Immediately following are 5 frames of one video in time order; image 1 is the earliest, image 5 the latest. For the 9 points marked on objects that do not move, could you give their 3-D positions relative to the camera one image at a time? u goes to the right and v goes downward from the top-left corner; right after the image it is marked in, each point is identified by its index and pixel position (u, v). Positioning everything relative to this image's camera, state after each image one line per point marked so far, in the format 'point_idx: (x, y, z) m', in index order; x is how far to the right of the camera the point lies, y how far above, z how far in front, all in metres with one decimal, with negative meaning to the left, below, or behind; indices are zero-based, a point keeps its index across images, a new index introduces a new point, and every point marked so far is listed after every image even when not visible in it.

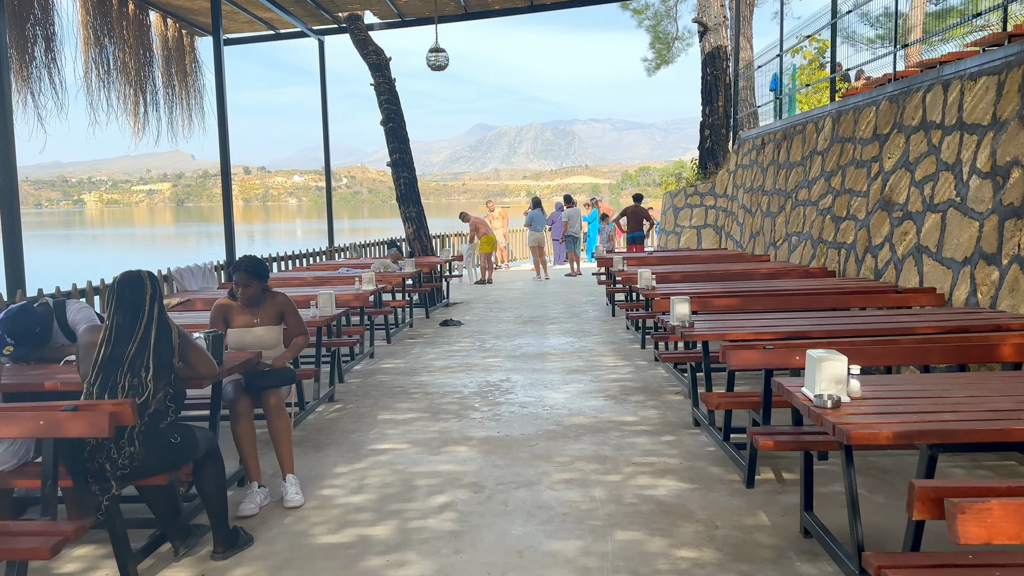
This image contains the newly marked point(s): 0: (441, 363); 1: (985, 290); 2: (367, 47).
0: (-0.7, -0.8, +8.0) m
1: (+3.2, 0.0, +5.3) m
2: (-2.3, +3.8, +12.3) m
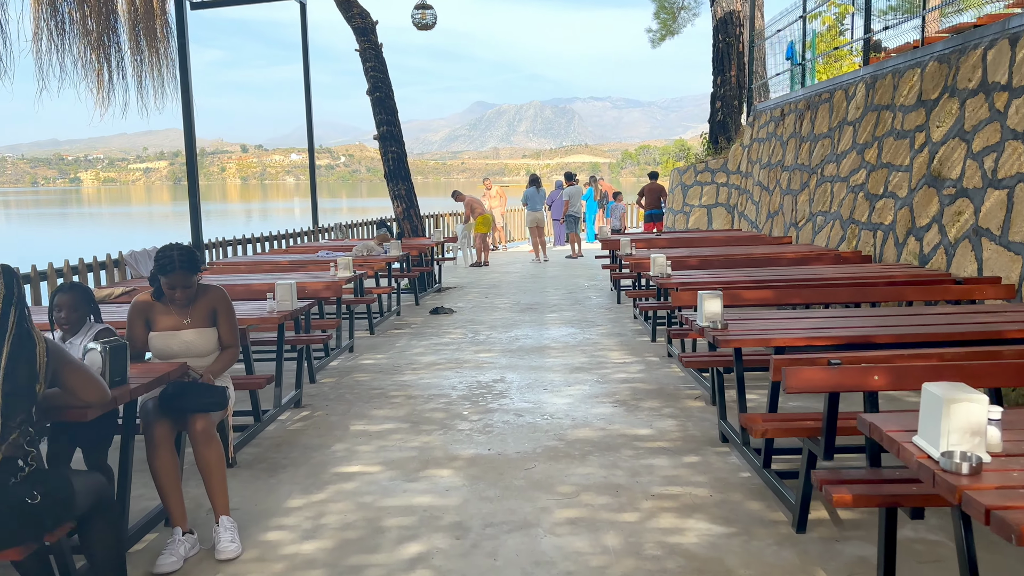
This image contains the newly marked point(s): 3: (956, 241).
0: (-0.8, -0.6, +7.1) m
1: (+3.2, 0.0, +4.4) m
2: (-2.4, +4.1, +11.4) m
3: (+3.3, +0.4, +5.8) m
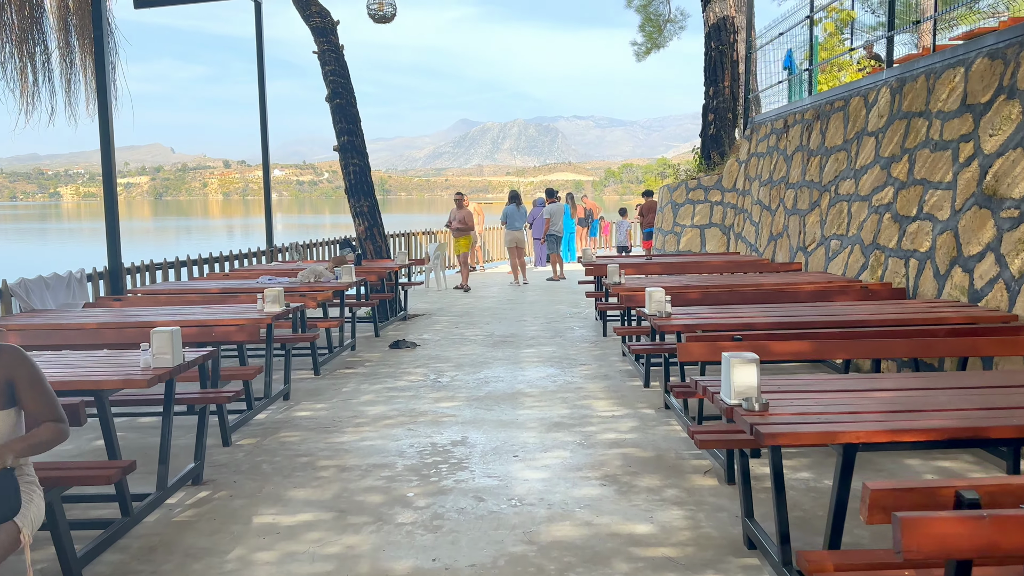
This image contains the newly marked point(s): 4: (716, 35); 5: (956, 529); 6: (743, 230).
0: (-1.0, -0.9, +5.9) m
1: (+3.0, -0.2, +3.3) m
2: (-2.7, +3.7, +10.2) m
3: (+3.1, +0.1, +4.7) m
4: (+3.3, +4.0, +12.4) m
5: (+0.9, -0.5, +1.6) m
6: (+3.1, +0.8, +10.4) m
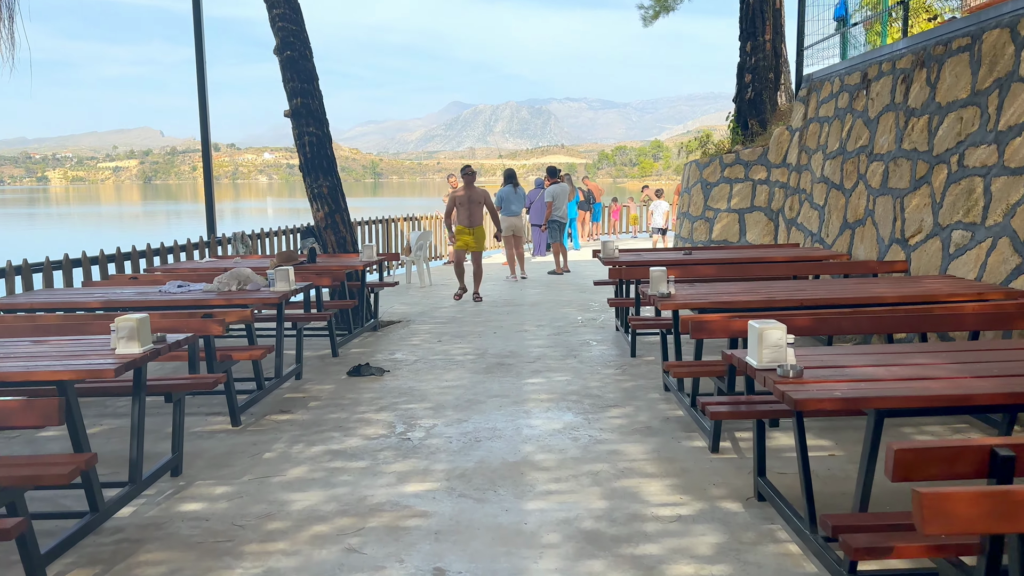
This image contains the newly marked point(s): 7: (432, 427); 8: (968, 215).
0: (-1.0, -1.0, +3.8) m
1: (+3.0, -0.3, +1.2) m
2: (-2.7, +3.7, +8.0) m
3: (+3.1, 0.0, +2.6) m
4: (+3.2, +4.1, +10.3) m
5: (+1.0, -0.7, -0.5) m
6: (+3.1, +0.8, +8.3) m
7: (-0.5, -0.9, +4.9) m
8: (+3.1, +0.5, +5.3) m
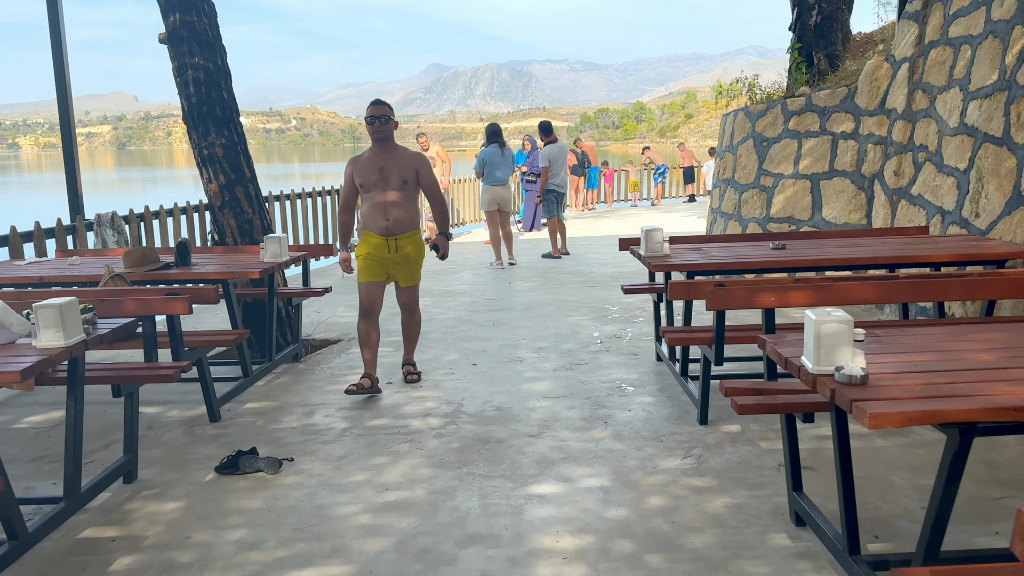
0: (-1.0, -1.3, +1.2) m
1: (+3.1, -0.7, -1.3) m
2: (-2.8, +3.6, +5.1) m
3: (+3.1, -0.3, 0.0) m
4: (+3.1, +4.2, +7.5) m
5: (+1.1, -1.1, -3.1) m
6: (+3.0, +0.8, +5.7) m
7: (-0.5, -1.1, +2.3) m
8: (+3.1, +0.4, +2.7) m
